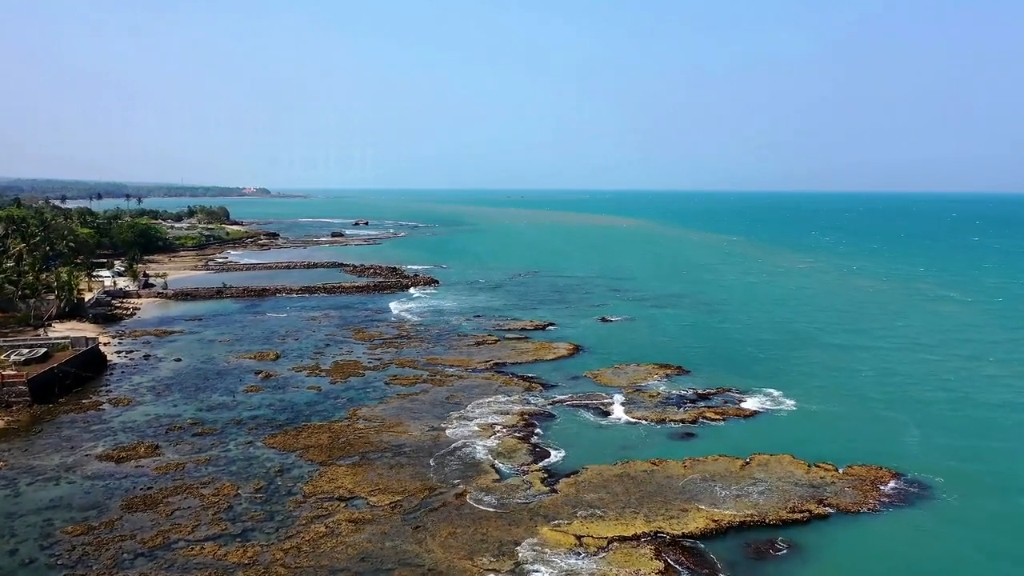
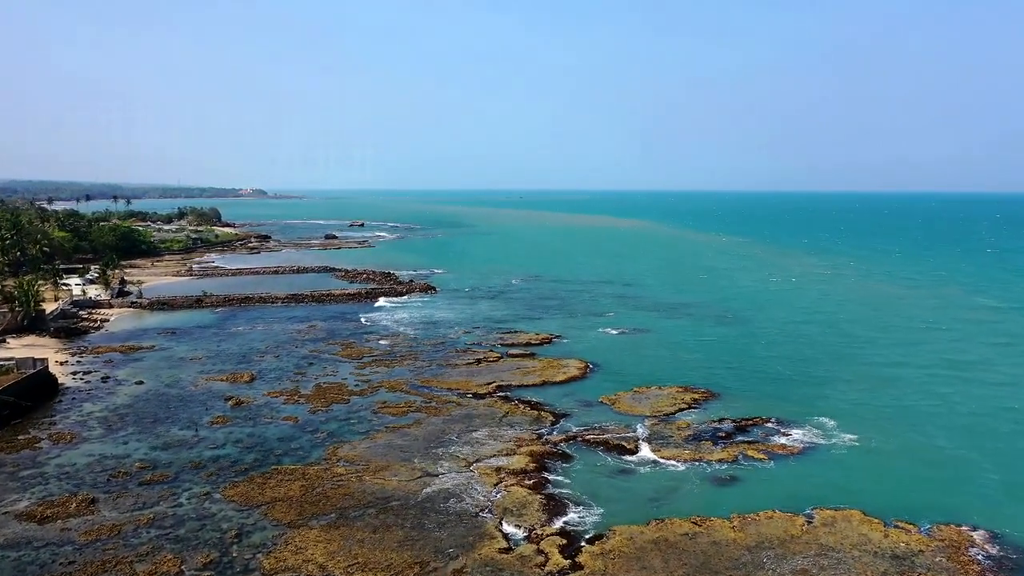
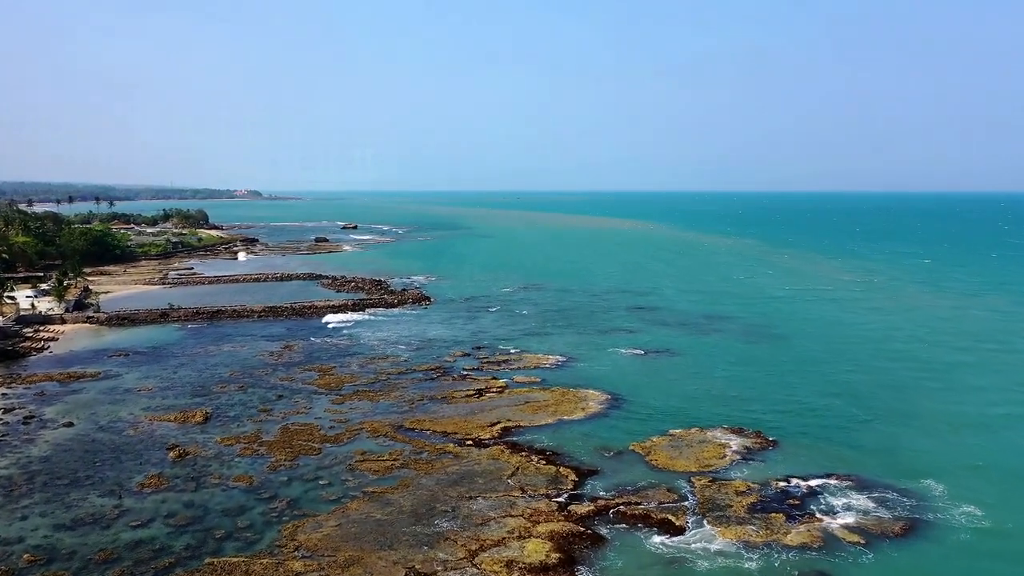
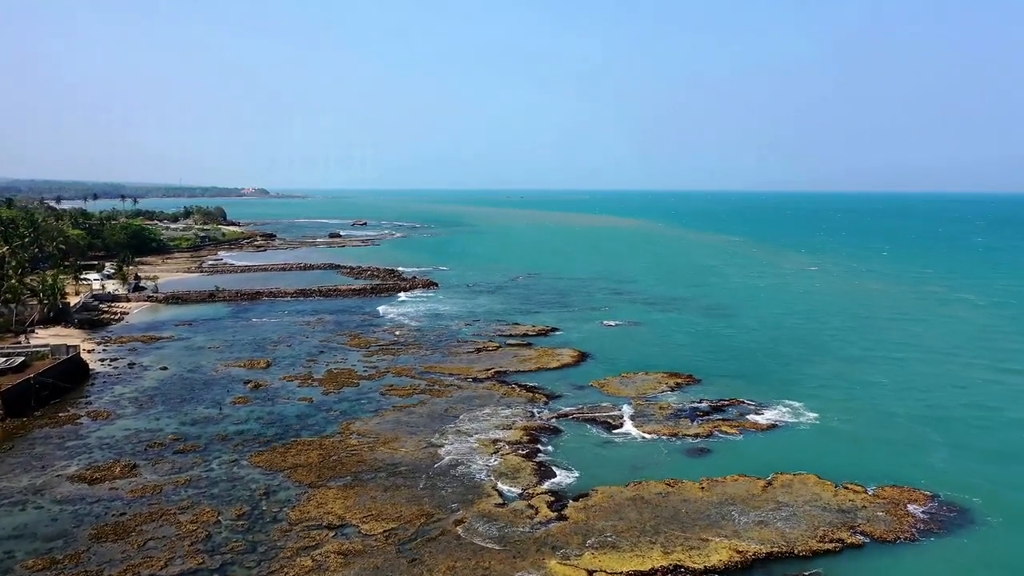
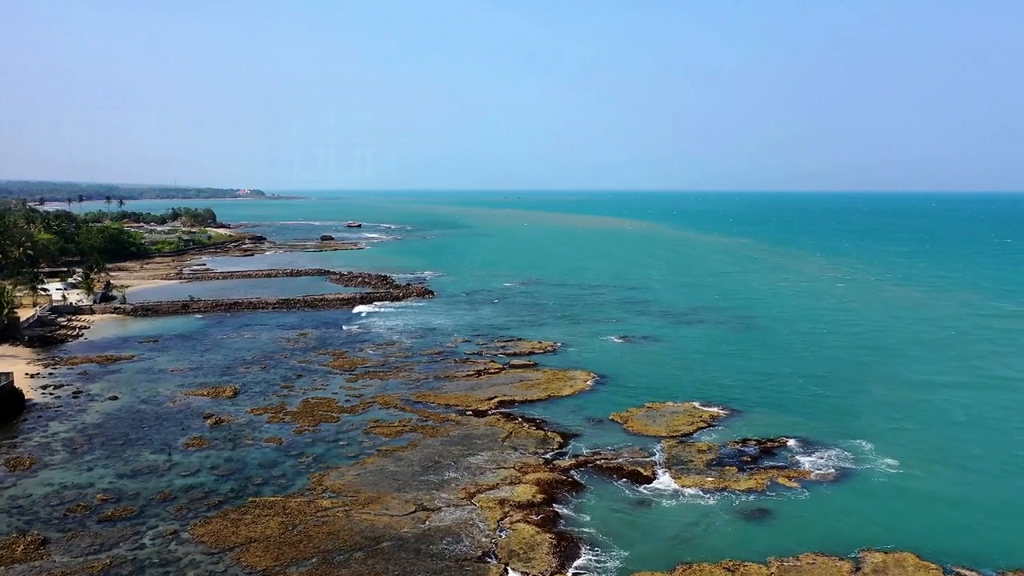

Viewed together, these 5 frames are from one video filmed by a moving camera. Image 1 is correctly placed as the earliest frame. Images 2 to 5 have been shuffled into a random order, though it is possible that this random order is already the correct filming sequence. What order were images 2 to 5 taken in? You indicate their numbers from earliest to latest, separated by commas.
4, 2, 5, 3
